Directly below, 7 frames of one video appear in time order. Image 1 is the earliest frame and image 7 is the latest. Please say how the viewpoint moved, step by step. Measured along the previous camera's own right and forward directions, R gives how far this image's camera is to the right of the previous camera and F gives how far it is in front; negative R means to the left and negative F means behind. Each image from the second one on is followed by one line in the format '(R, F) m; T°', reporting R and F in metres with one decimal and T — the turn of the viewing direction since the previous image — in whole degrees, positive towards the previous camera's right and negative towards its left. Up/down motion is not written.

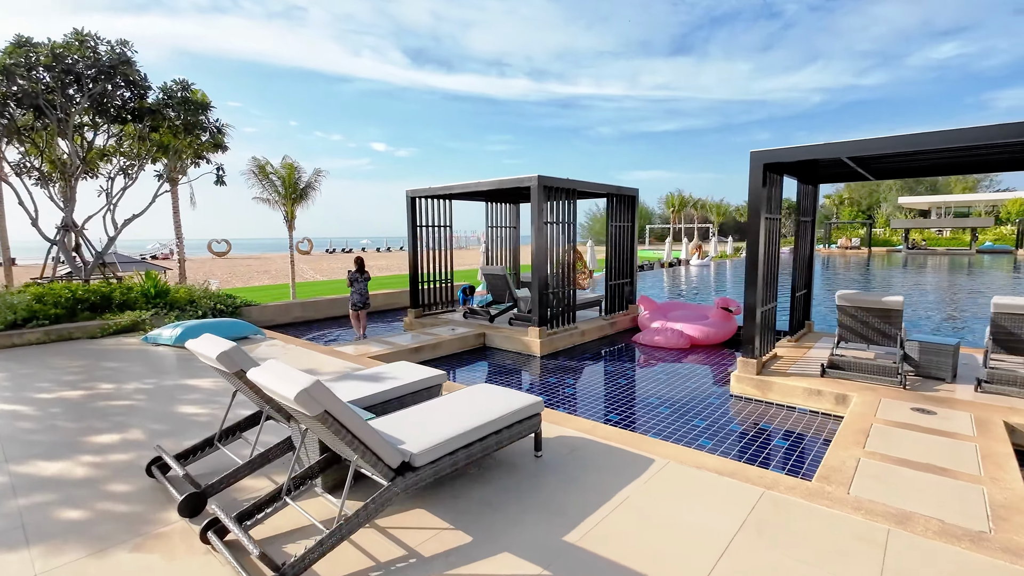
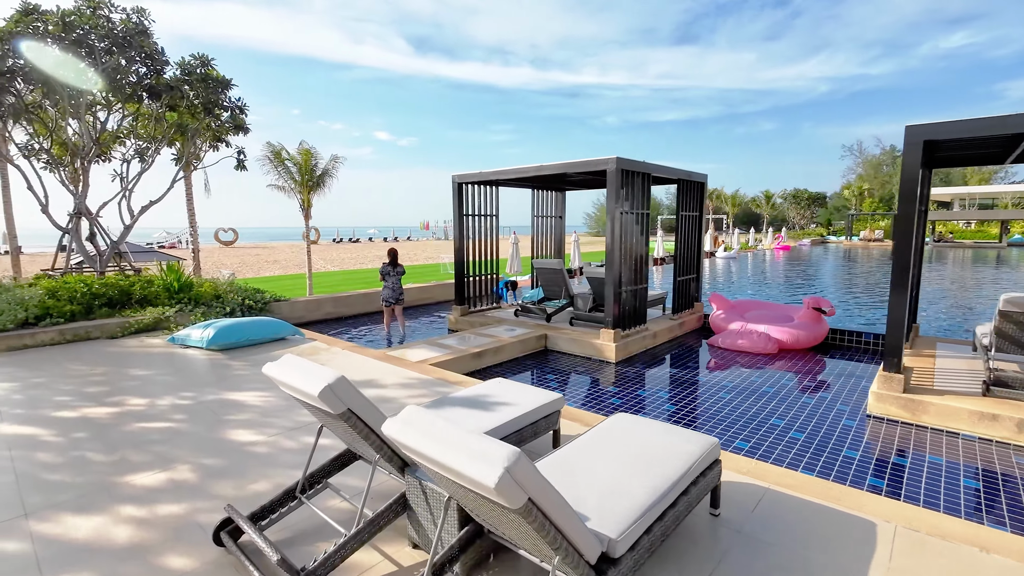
(-0.9, +0.8) m; 0°
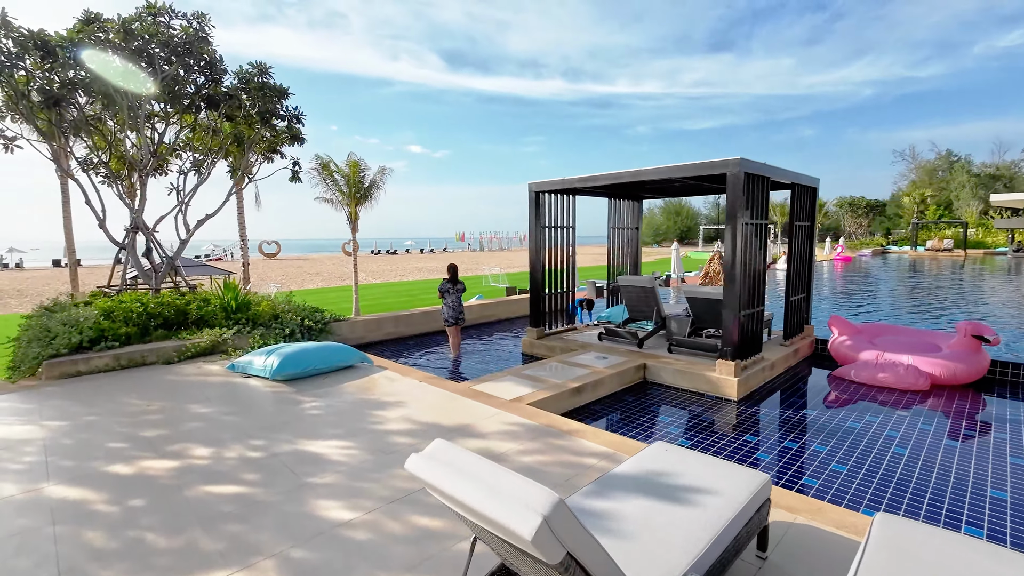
(-0.8, +0.8) m; -4°
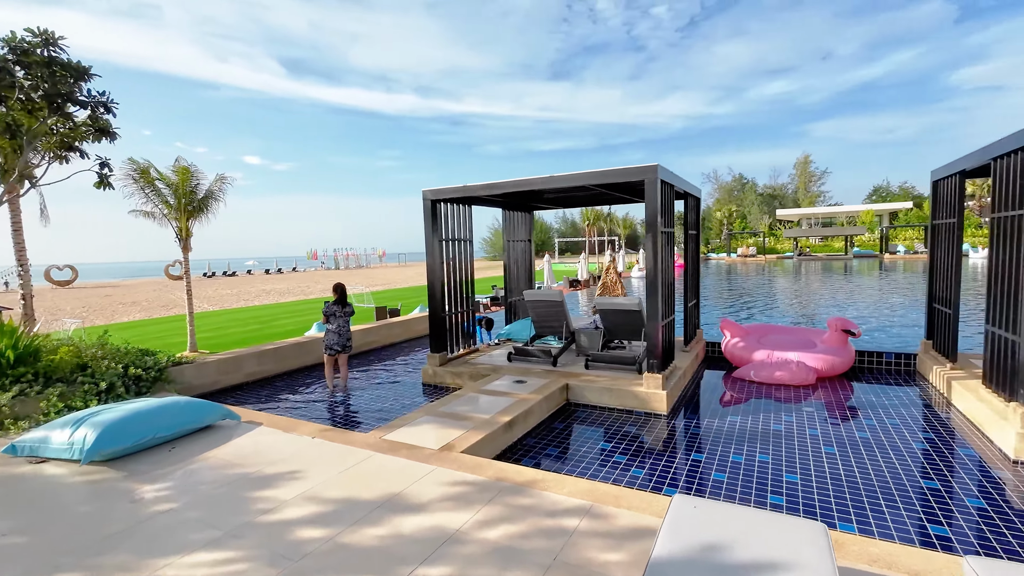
(-0.5, +0.8) m; +16°
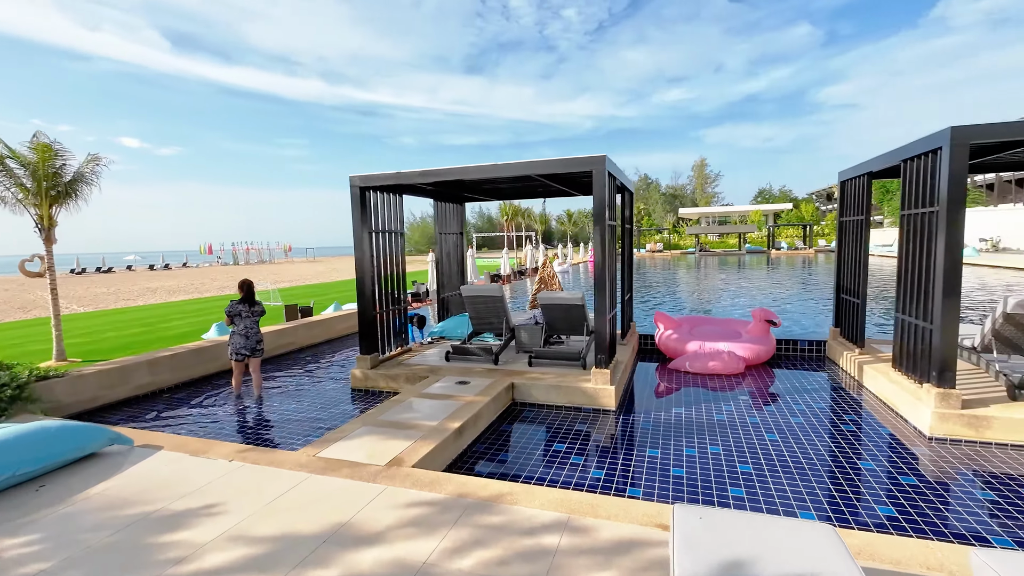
(-0.3, +0.3) m; +10°
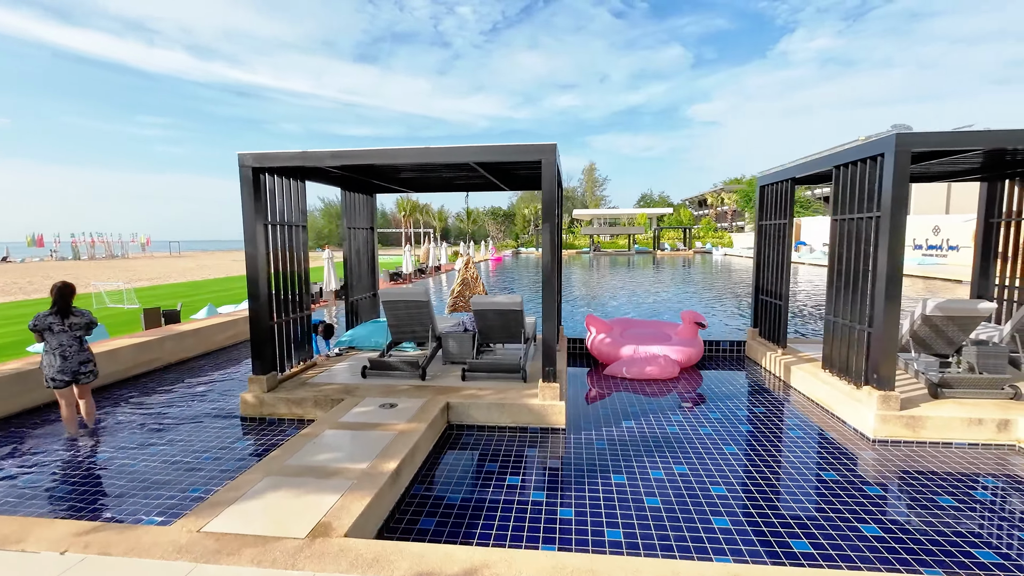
(-0.4, +0.7) m; +12°
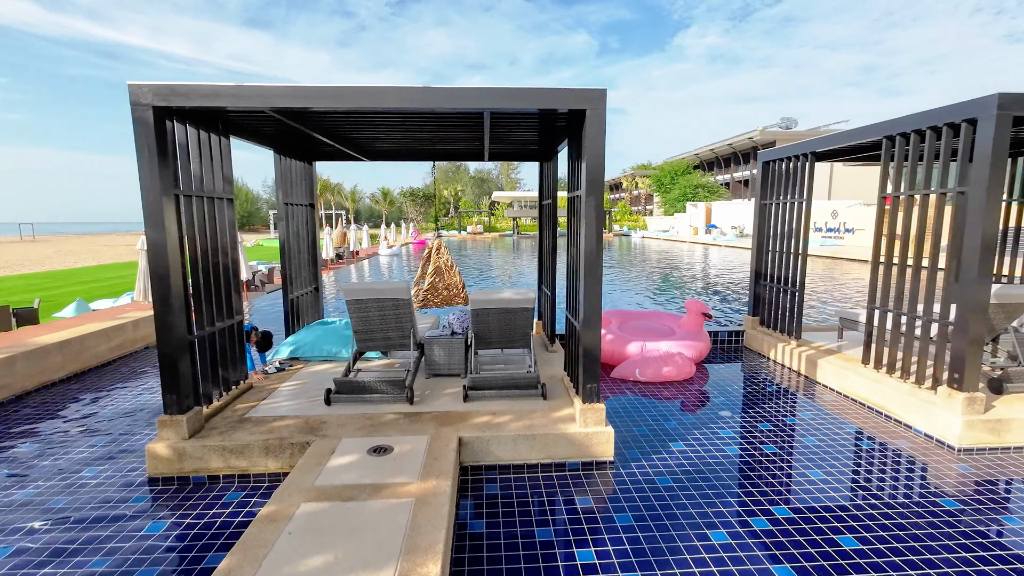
(-0.8, +1.2) m; +10°
